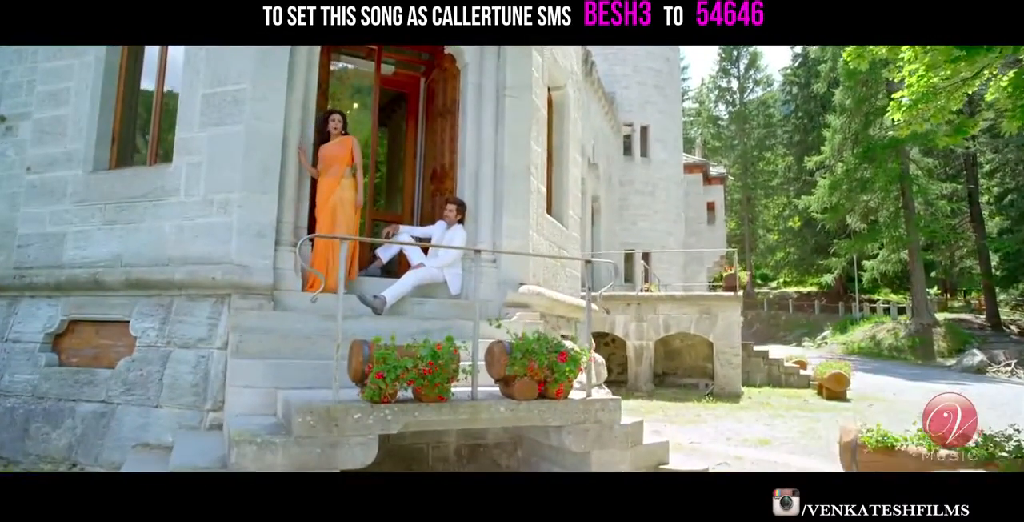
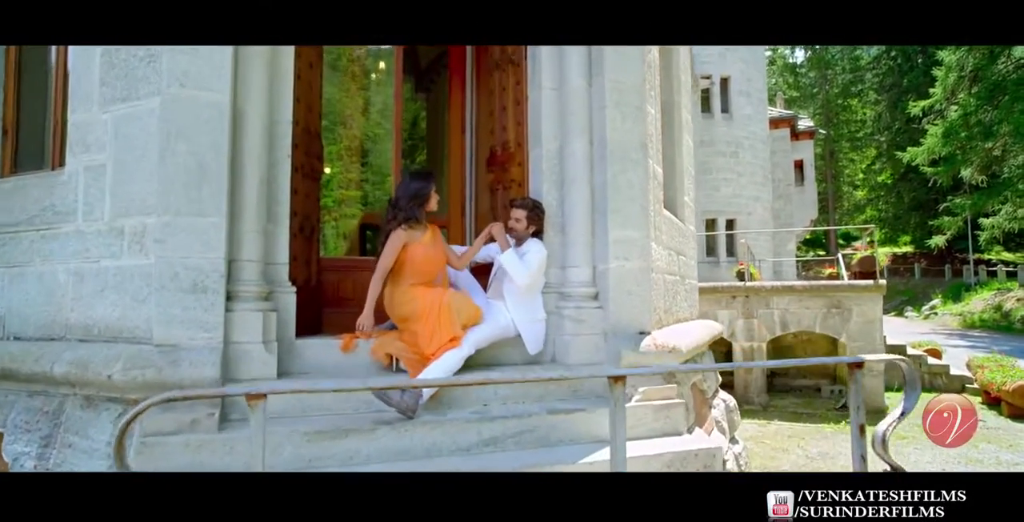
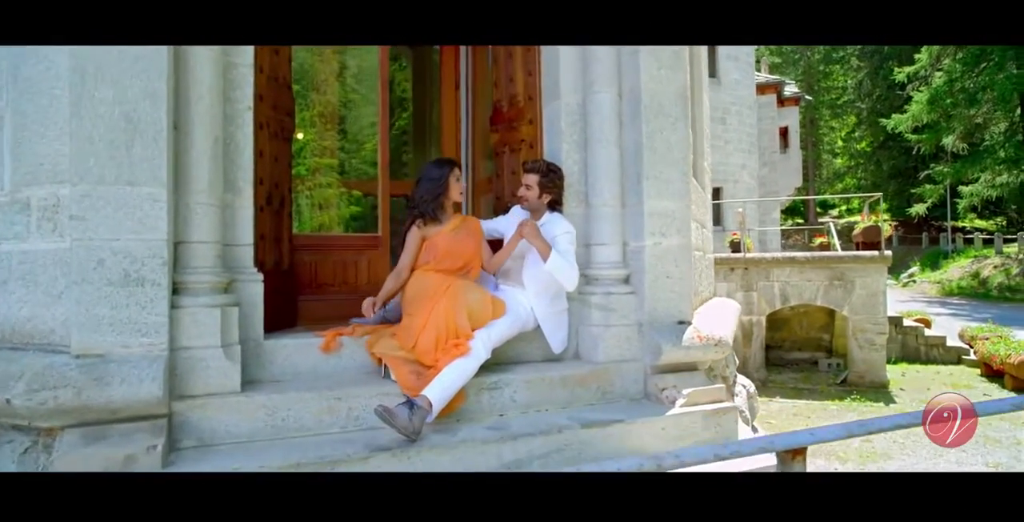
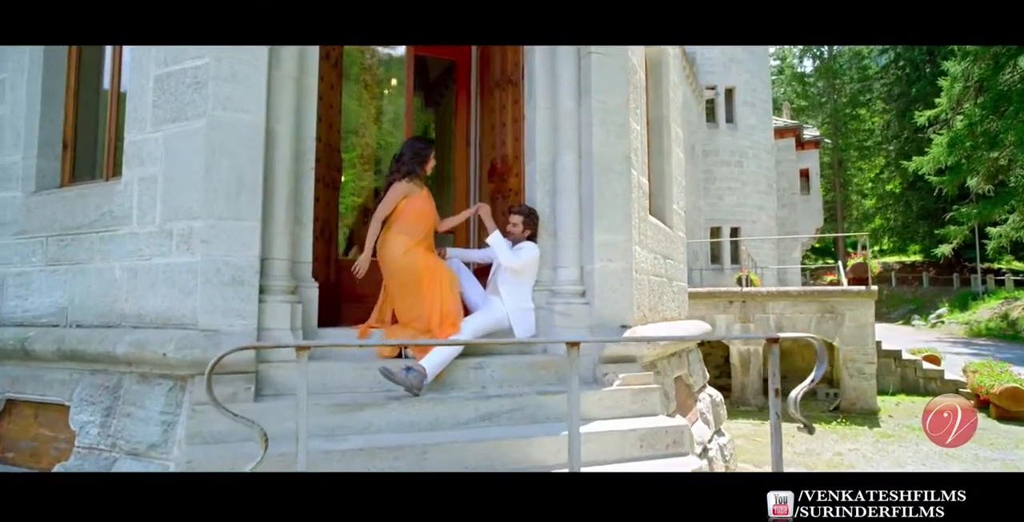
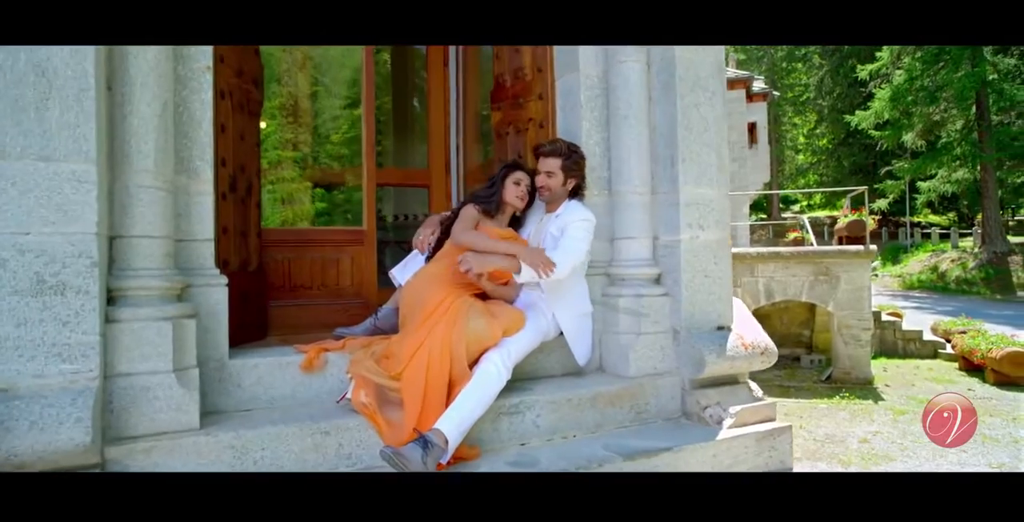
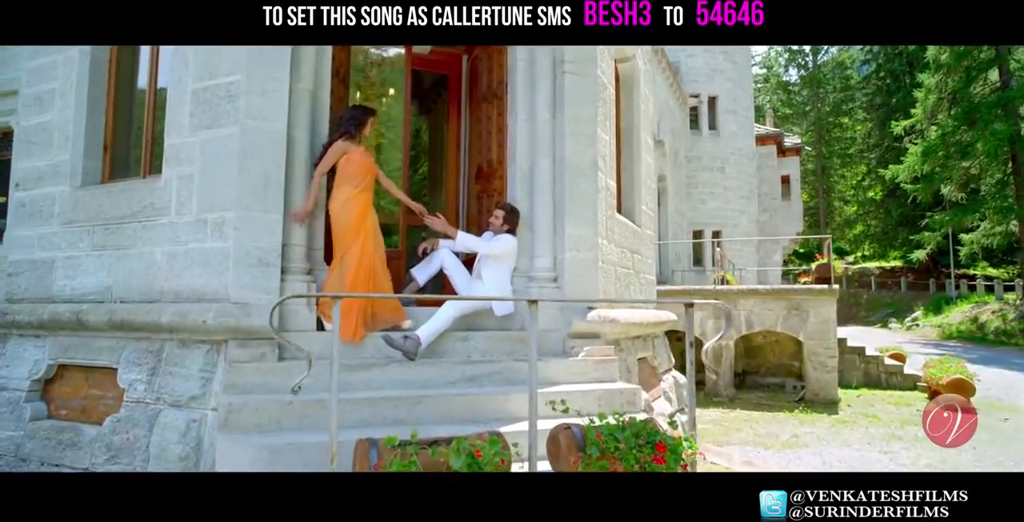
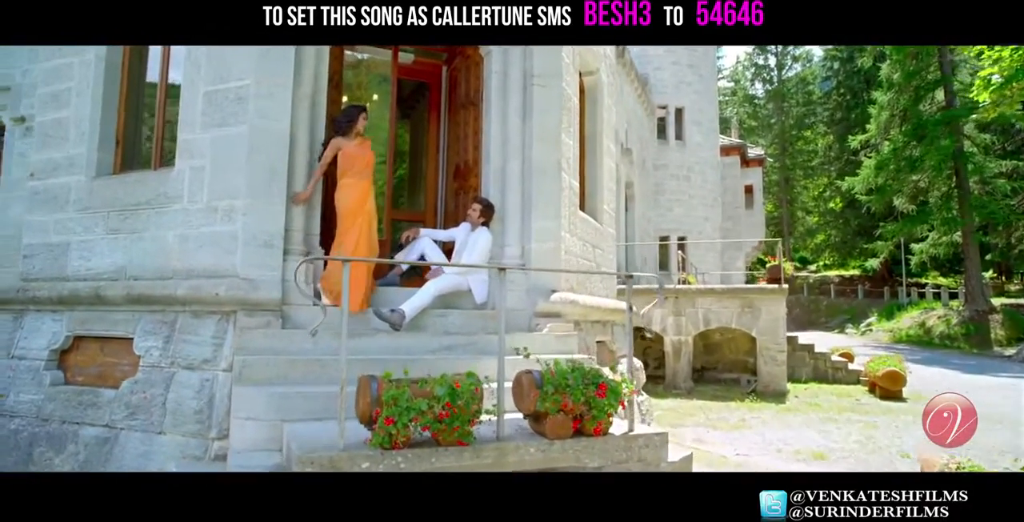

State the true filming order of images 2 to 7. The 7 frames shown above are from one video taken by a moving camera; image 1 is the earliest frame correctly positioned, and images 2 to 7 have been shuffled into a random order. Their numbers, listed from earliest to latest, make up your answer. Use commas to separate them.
7, 6, 4, 2, 3, 5
